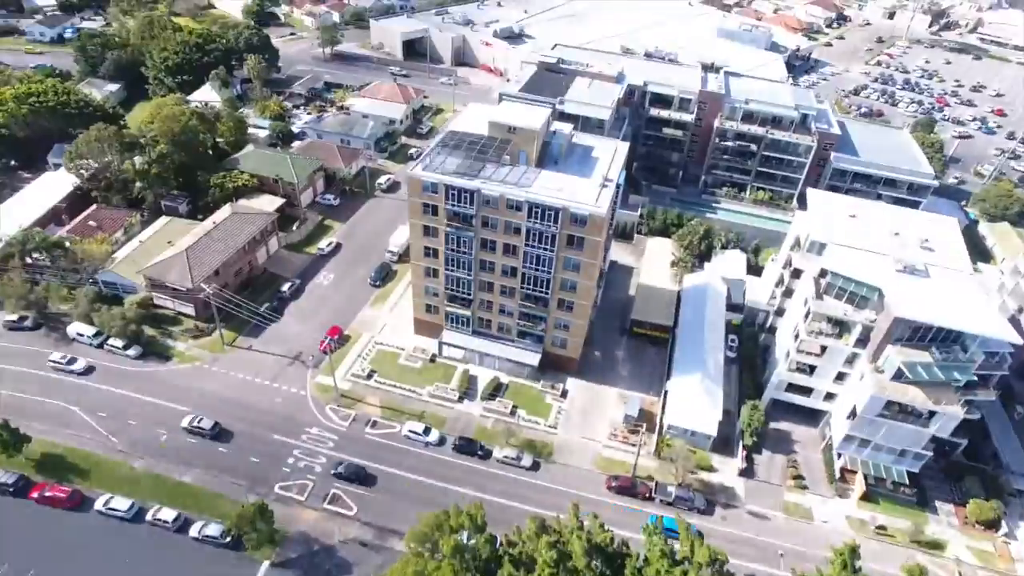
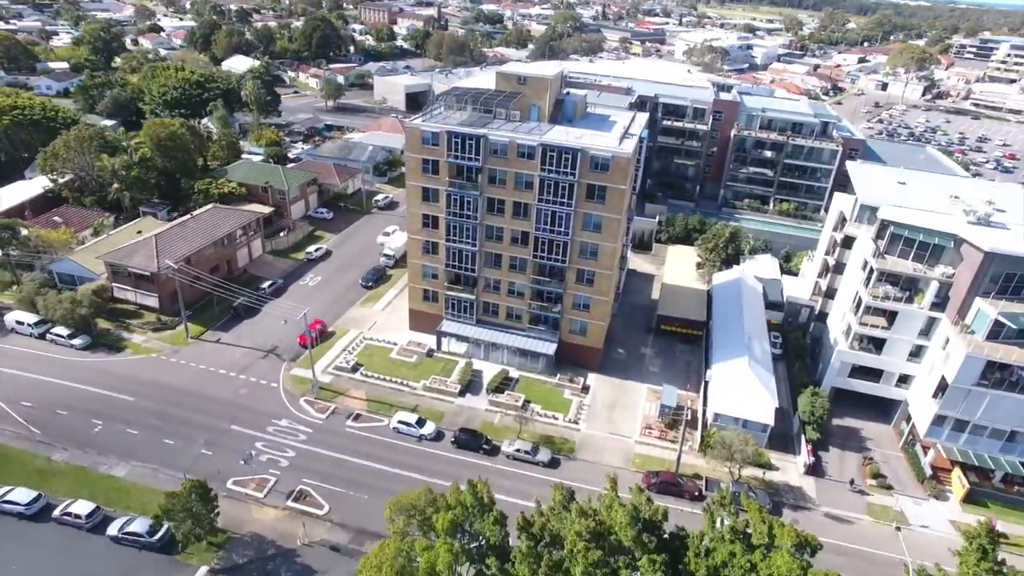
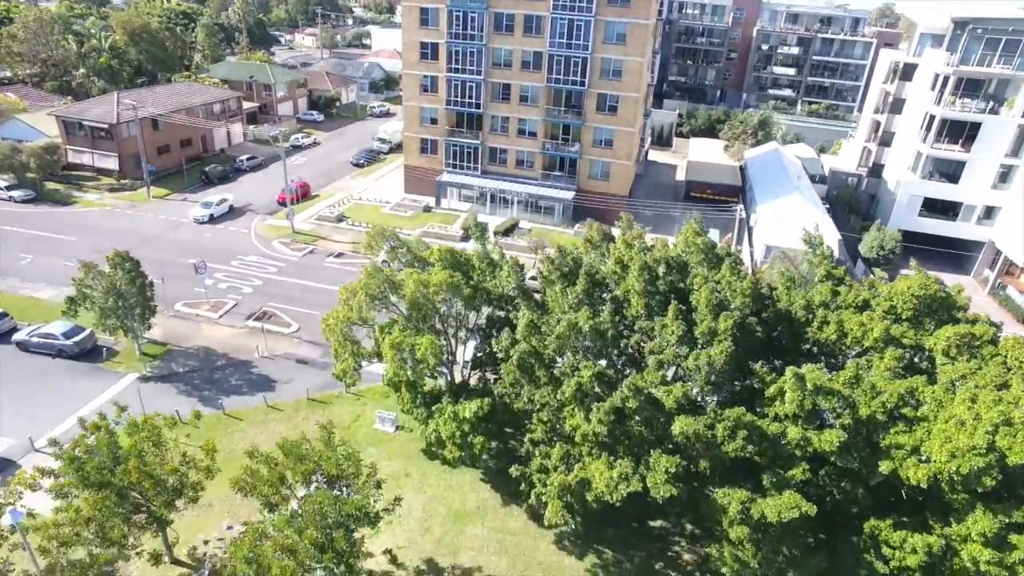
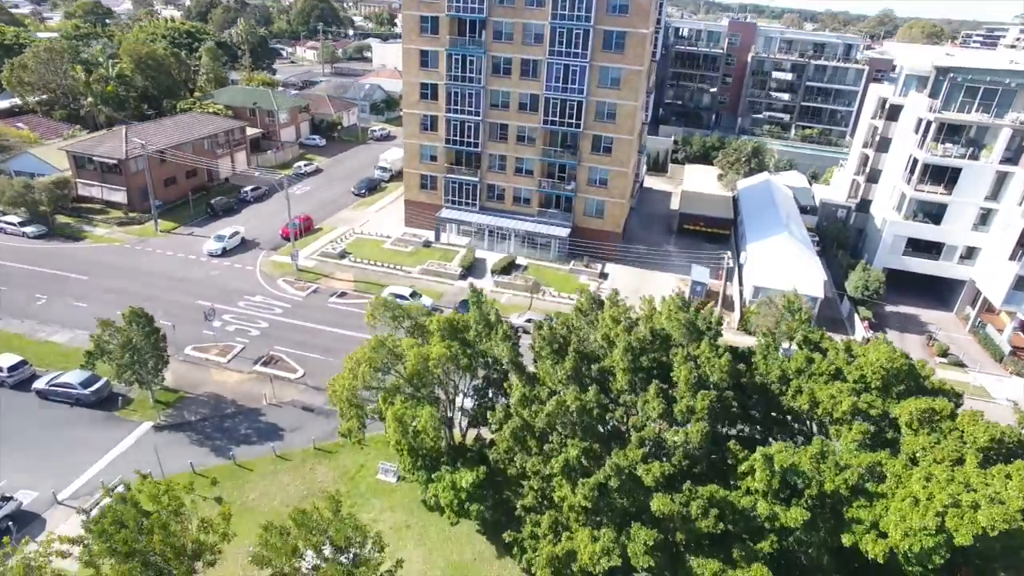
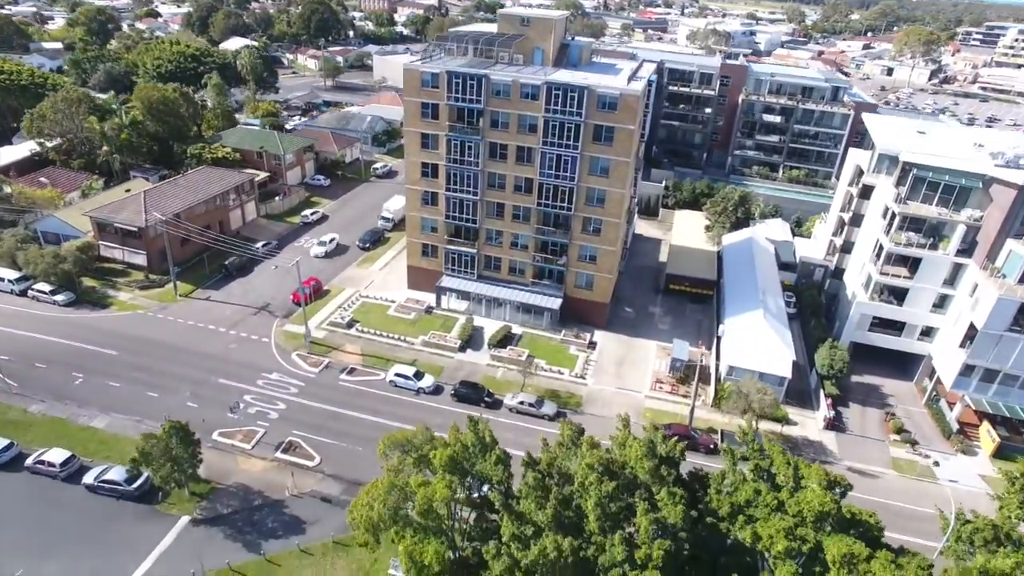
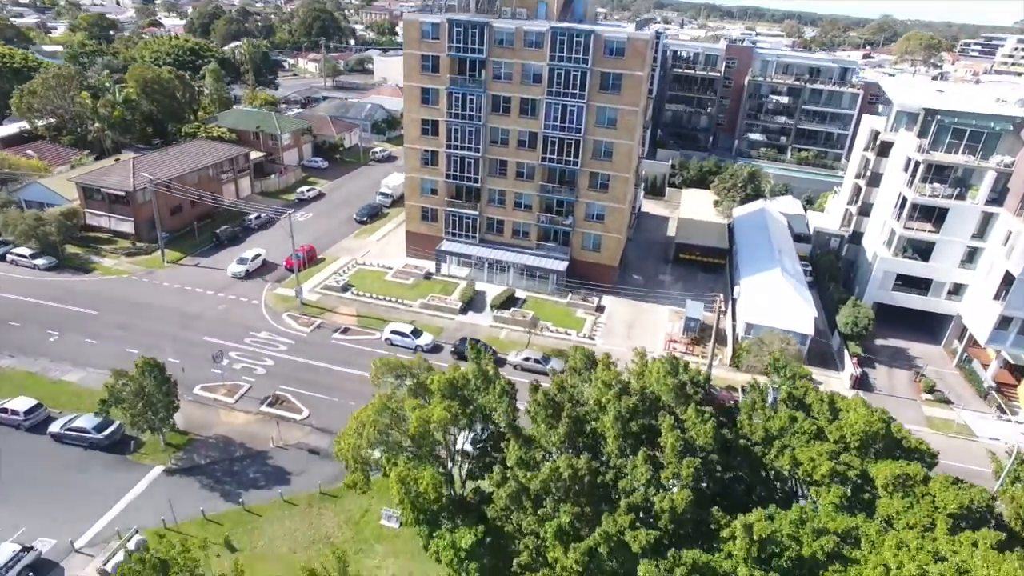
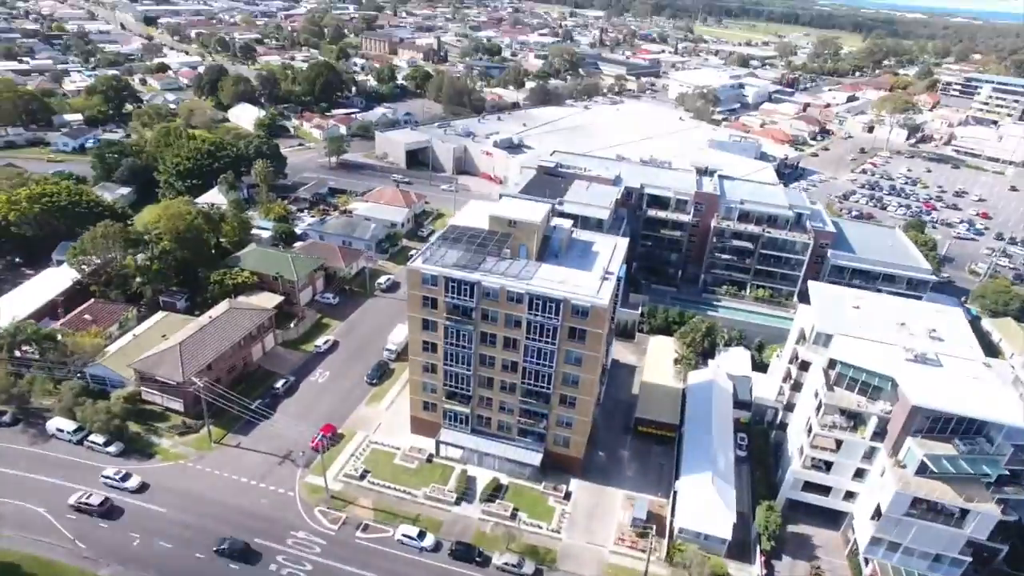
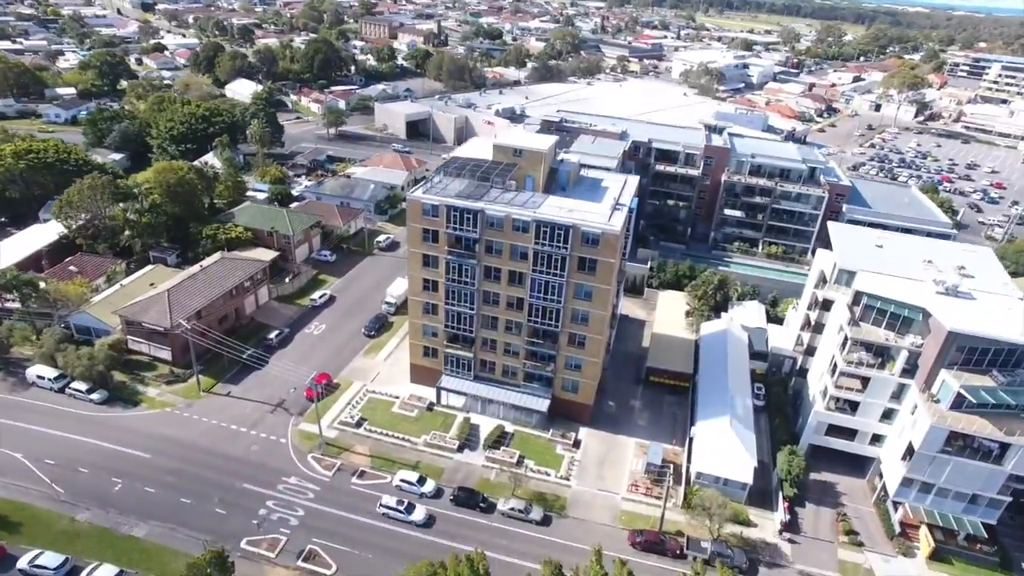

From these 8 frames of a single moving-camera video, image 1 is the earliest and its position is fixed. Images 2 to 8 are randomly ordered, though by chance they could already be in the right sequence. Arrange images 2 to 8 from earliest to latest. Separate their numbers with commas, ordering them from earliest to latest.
7, 8, 2, 5, 6, 4, 3
